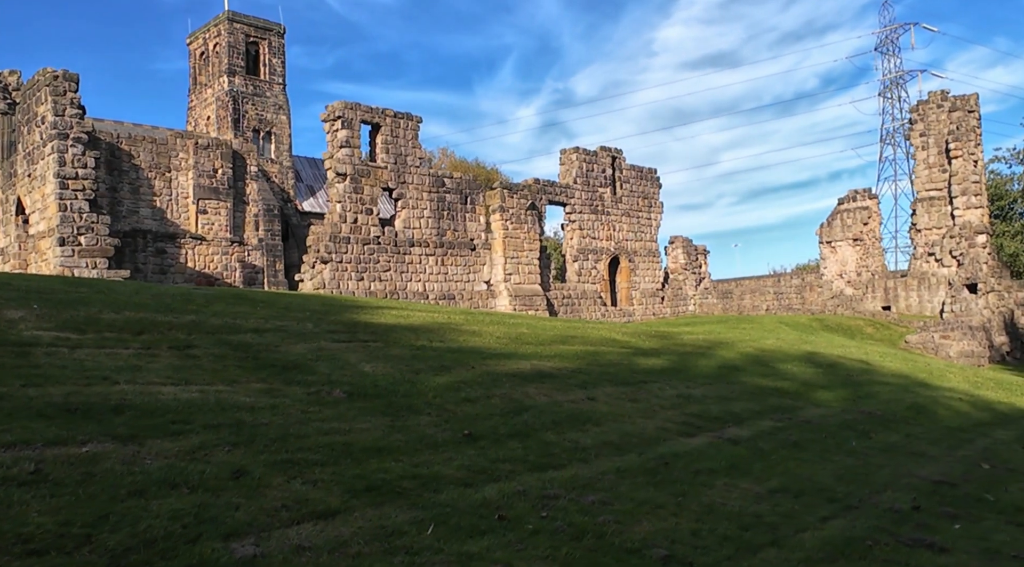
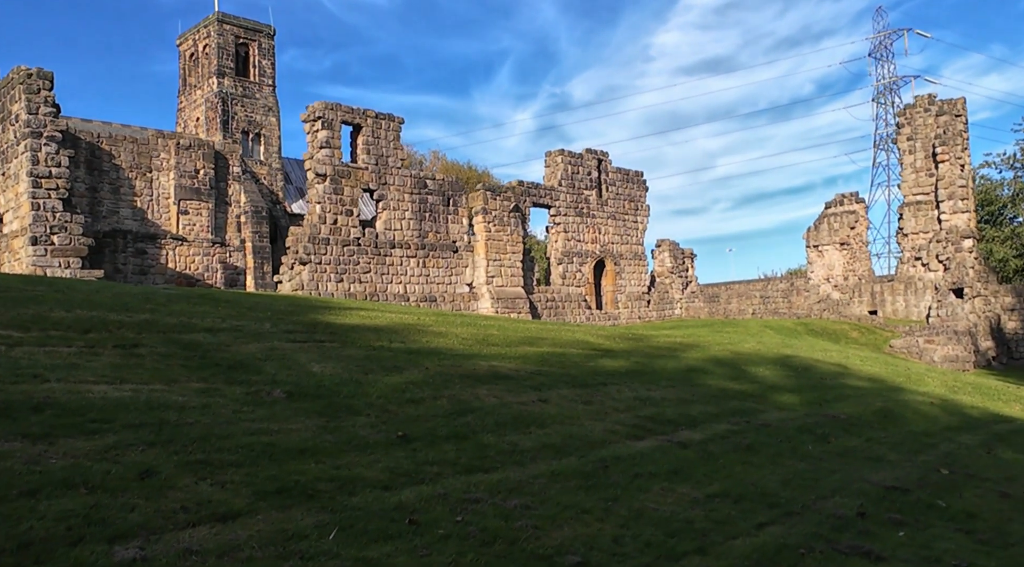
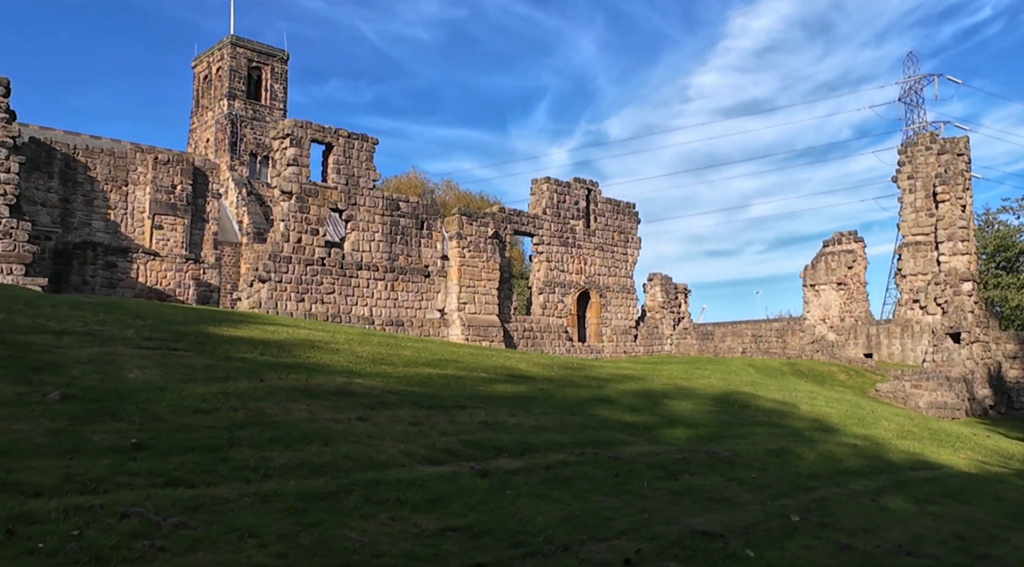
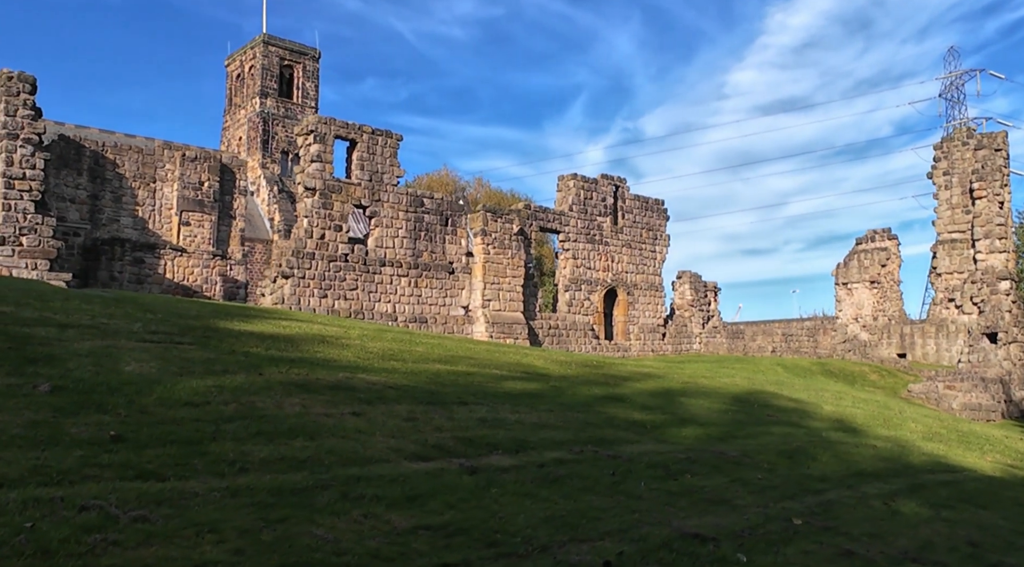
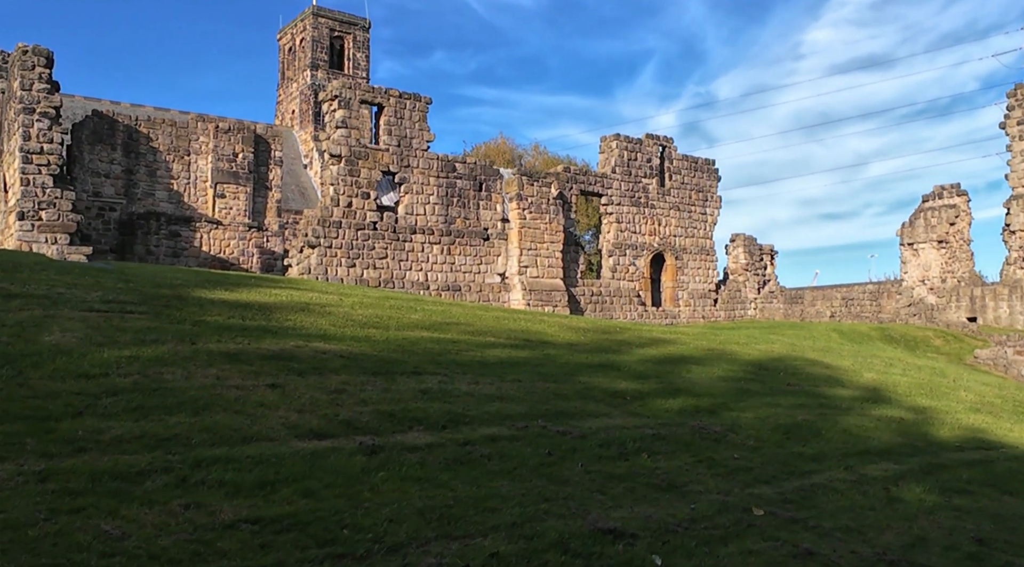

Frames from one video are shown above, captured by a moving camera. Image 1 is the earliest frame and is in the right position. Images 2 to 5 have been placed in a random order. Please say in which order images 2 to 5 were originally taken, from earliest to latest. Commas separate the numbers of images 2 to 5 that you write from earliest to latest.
2, 3, 4, 5
